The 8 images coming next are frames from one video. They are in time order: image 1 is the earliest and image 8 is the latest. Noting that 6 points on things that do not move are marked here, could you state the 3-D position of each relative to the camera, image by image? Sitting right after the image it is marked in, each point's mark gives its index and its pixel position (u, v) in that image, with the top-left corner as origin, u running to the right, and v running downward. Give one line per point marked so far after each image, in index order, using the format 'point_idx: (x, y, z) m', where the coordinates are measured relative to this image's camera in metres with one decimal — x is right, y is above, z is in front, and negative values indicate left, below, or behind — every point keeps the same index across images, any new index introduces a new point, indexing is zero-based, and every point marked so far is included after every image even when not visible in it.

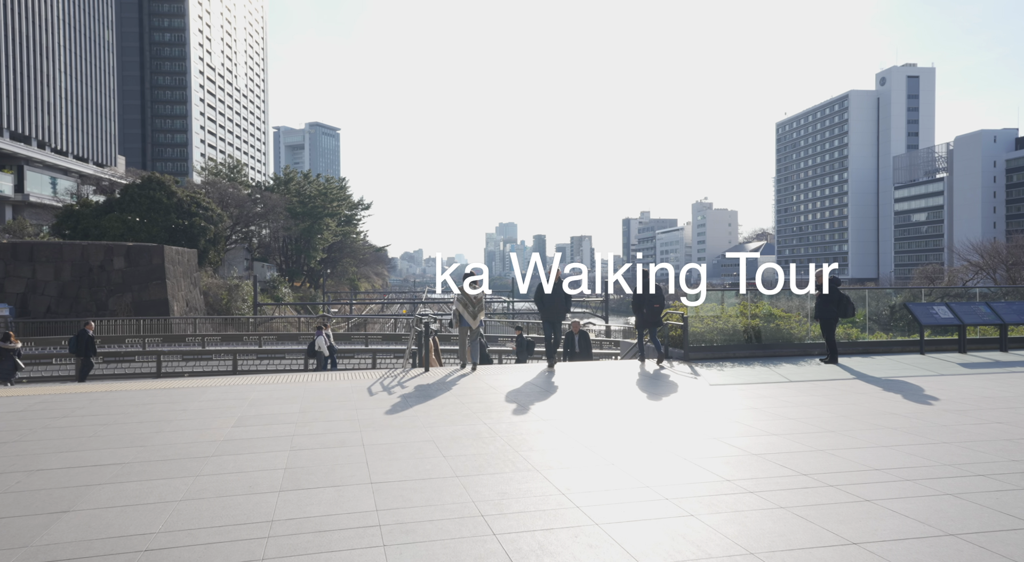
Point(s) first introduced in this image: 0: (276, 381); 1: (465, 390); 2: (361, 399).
0: (-3.4, -1.5, +11.3) m
1: (-0.6, -1.4, +9.6) m
2: (-1.7, -1.4, +8.6) m
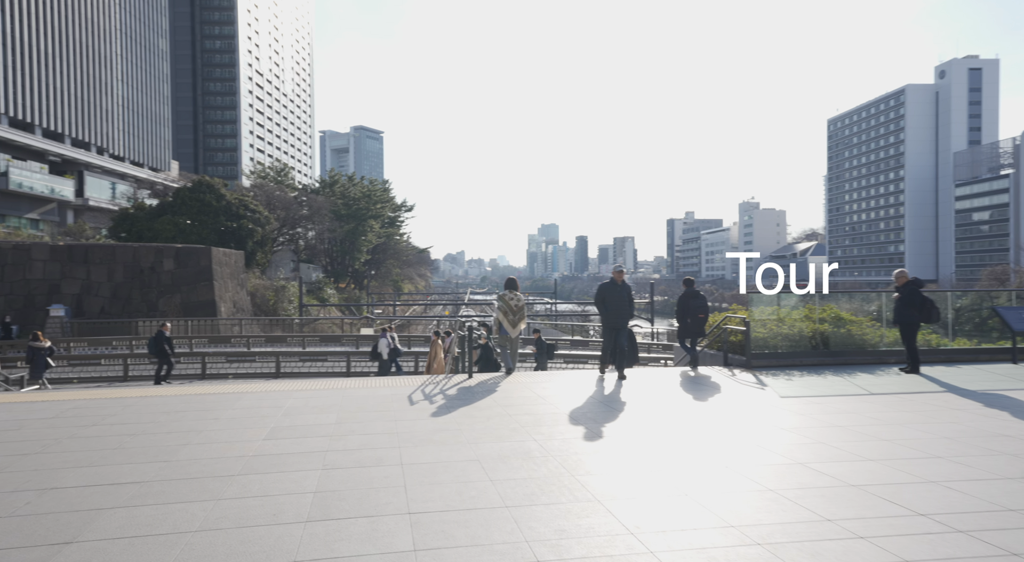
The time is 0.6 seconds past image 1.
0: (-2.7, -1.5, +10.9) m
1: (0.0, -1.4, +9.1) m
2: (-1.2, -1.4, +8.2) m
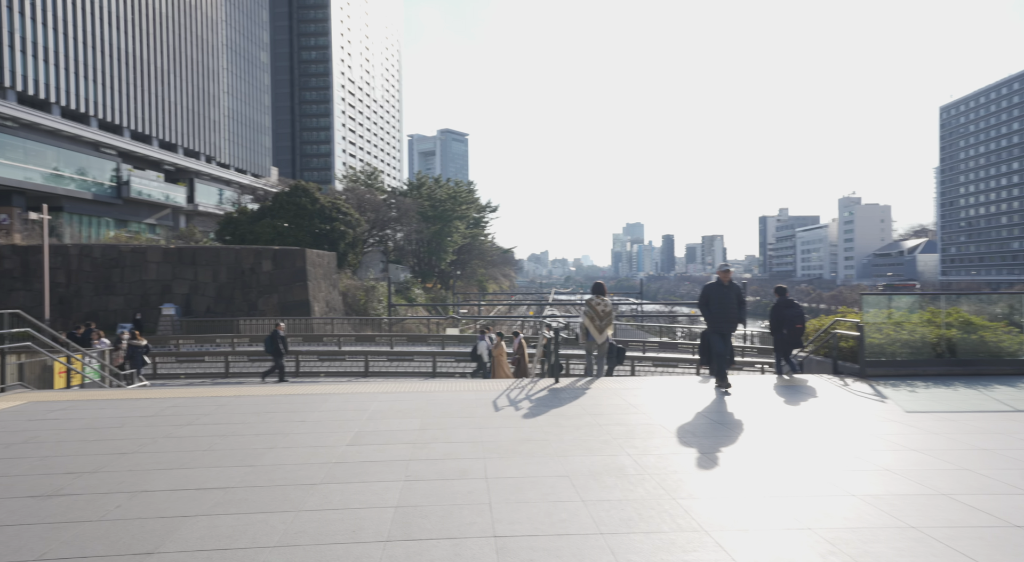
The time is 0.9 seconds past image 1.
0: (-1.5, -1.5, +10.8) m
1: (+1.0, -1.4, +8.7) m
2: (-0.3, -1.4, +7.9) m
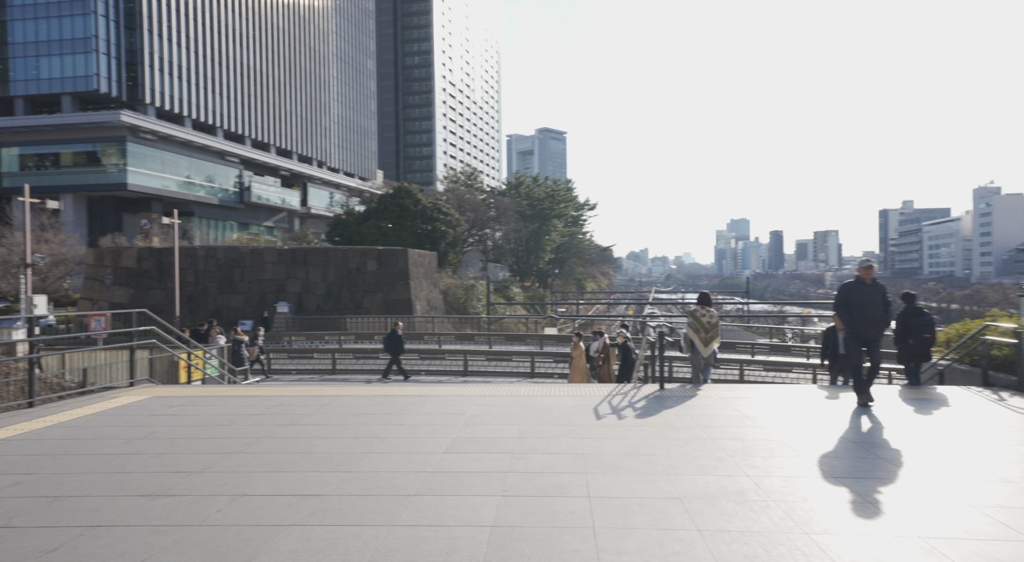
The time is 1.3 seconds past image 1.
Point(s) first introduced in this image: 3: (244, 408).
0: (-0.2, -1.5, +10.5) m
1: (+2.0, -1.4, +8.1) m
2: (+0.7, -1.4, +7.5) m
3: (-3.4, -1.6, +10.0) m
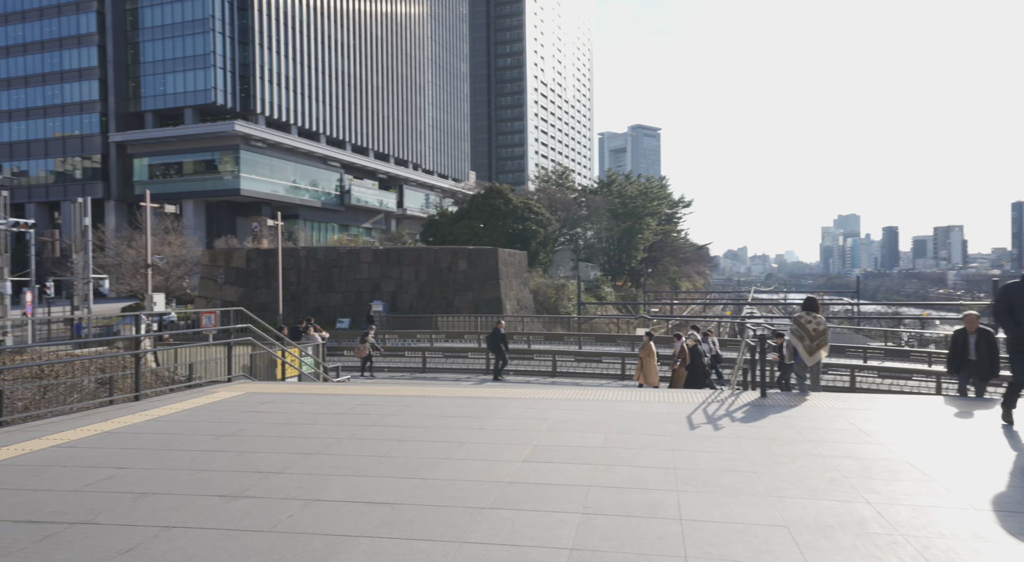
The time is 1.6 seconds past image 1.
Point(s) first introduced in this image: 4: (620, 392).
0: (+1.0, -1.5, +10.1) m
1: (+2.9, -1.4, +7.5) m
2: (+1.5, -1.4, +7.0) m
3: (-2.3, -1.6, +9.9) m
4: (+1.5, -1.5, +10.6) m
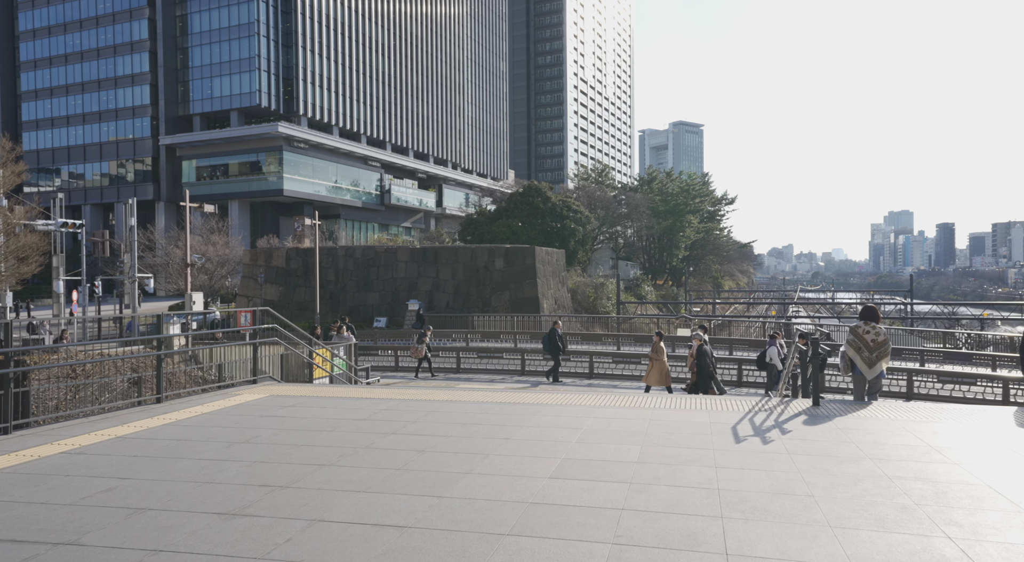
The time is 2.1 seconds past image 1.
0: (+1.3, -1.5, +9.5) m
1: (+3.1, -1.4, +6.8) m
2: (+1.7, -1.4, +6.4) m
3: (-2.0, -1.6, +9.5) m
4: (+1.9, -1.5, +9.9) m
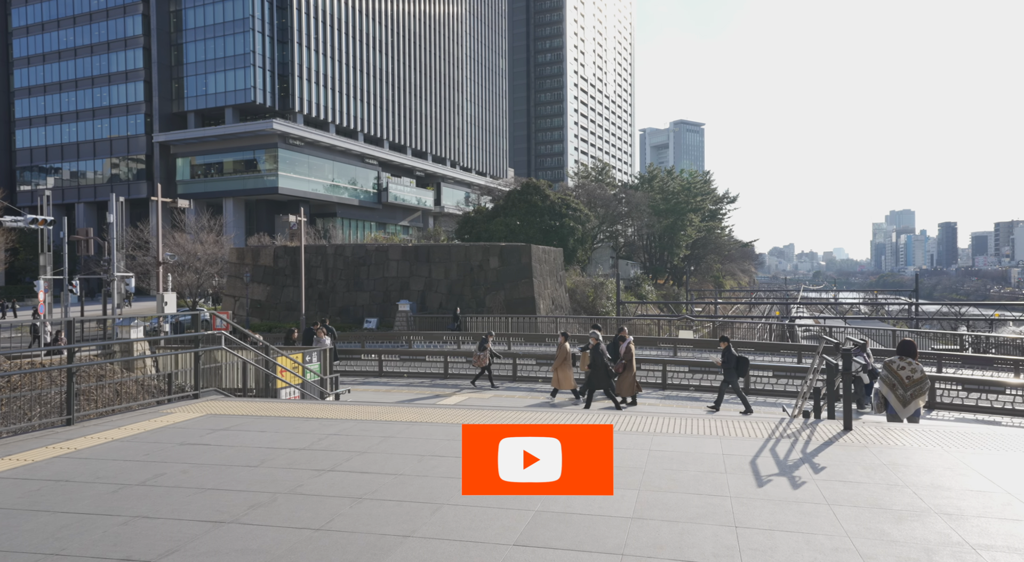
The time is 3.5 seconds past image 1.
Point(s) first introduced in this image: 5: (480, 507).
0: (+1.1, -1.5, +8.0) m
1: (+2.9, -1.4, +5.3) m
2: (+1.5, -1.4, +4.9) m
3: (-2.2, -1.6, +8.0) m
4: (+1.7, -1.5, +8.4) m
5: (-0.2, -1.5, +5.2) m
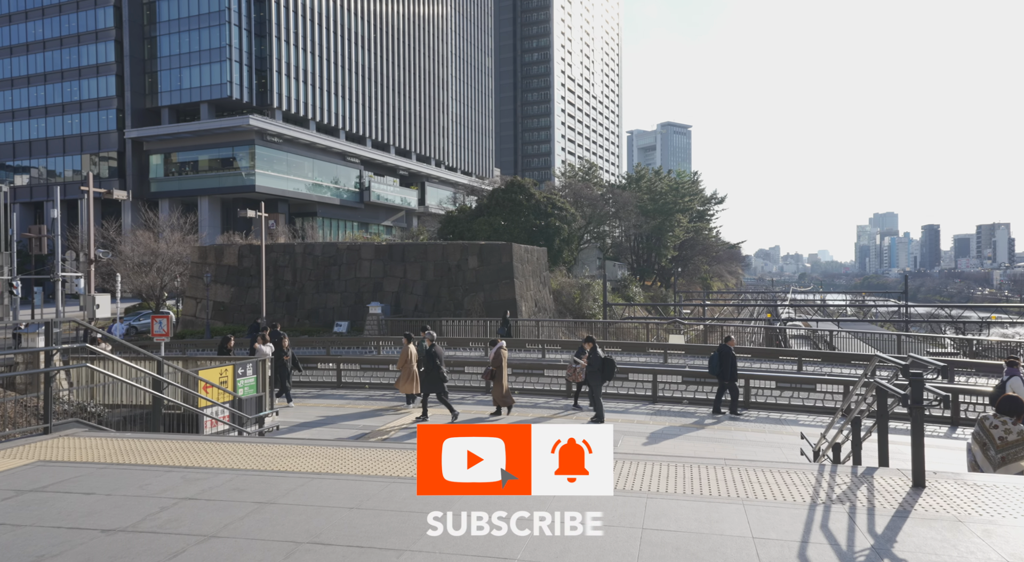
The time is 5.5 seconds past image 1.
0: (+0.6, -1.5, +5.7) m
1: (+2.4, -1.4, +3.0) m
2: (+1.1, -1.4, +2.6) m
3: (-2.7, -1.5, +5.6) m
4: (+1.2, -1.5, +6.1) m
5: (-0.7, -1.5, +2.9) m
